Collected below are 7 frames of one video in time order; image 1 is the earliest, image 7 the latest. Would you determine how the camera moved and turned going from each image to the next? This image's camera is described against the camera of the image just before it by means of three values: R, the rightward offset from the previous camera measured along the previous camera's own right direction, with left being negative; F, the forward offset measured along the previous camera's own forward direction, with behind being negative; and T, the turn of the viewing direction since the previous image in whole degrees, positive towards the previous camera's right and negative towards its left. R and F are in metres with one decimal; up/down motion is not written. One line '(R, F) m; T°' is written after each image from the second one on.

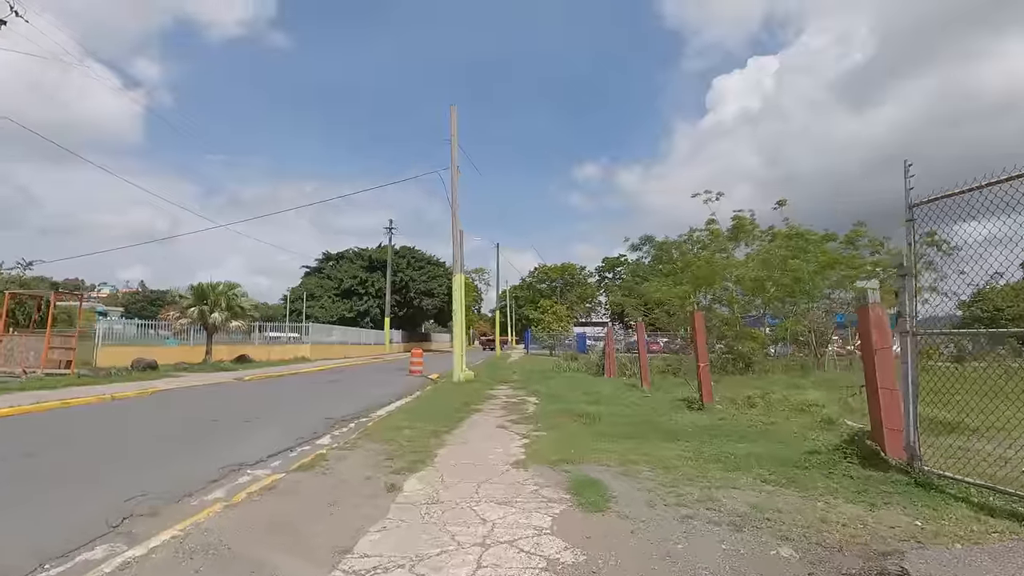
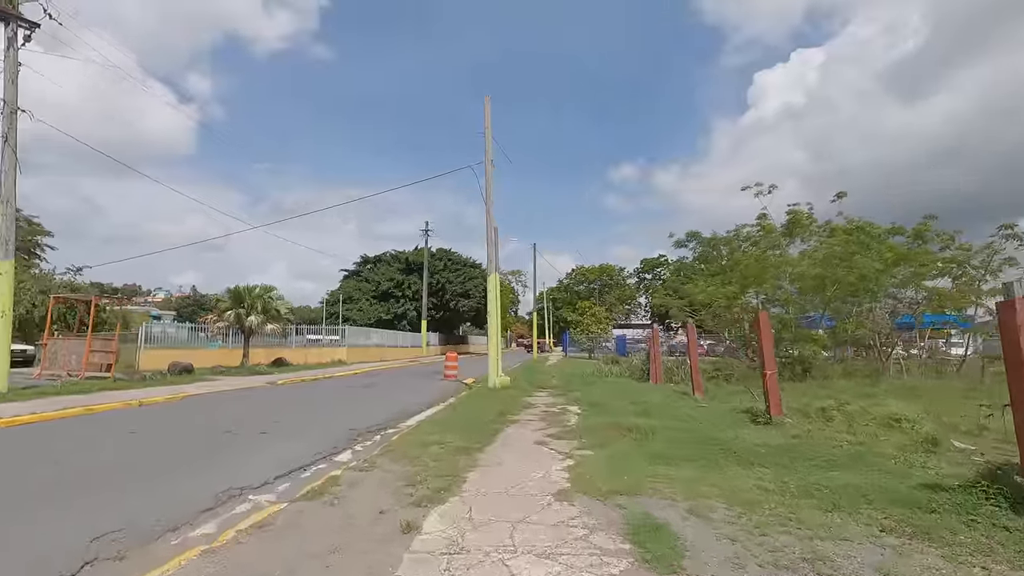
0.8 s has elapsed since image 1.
(0.0, +1.1) m; -4°
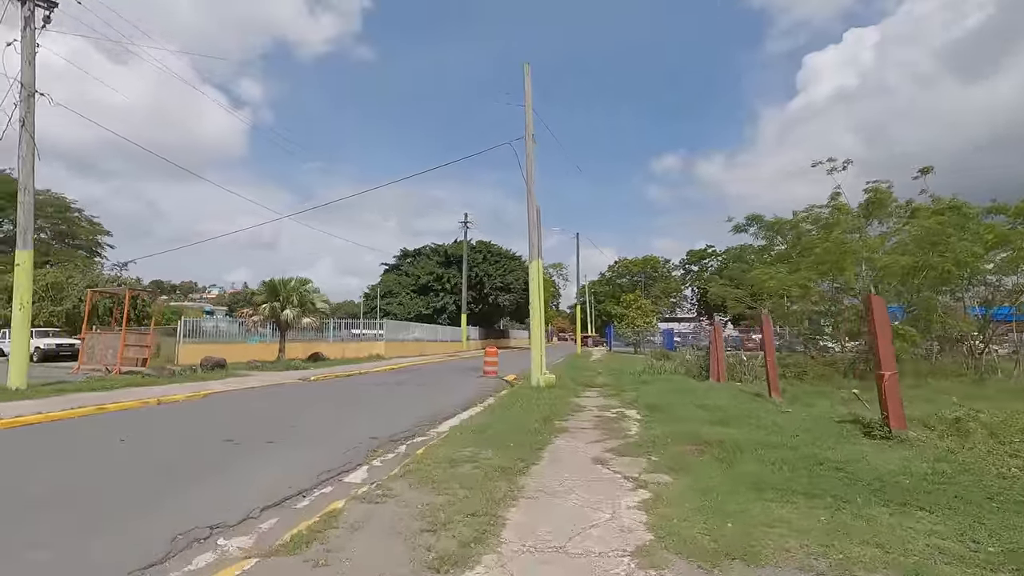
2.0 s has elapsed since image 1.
(-0.1, +1.7) m; -4°
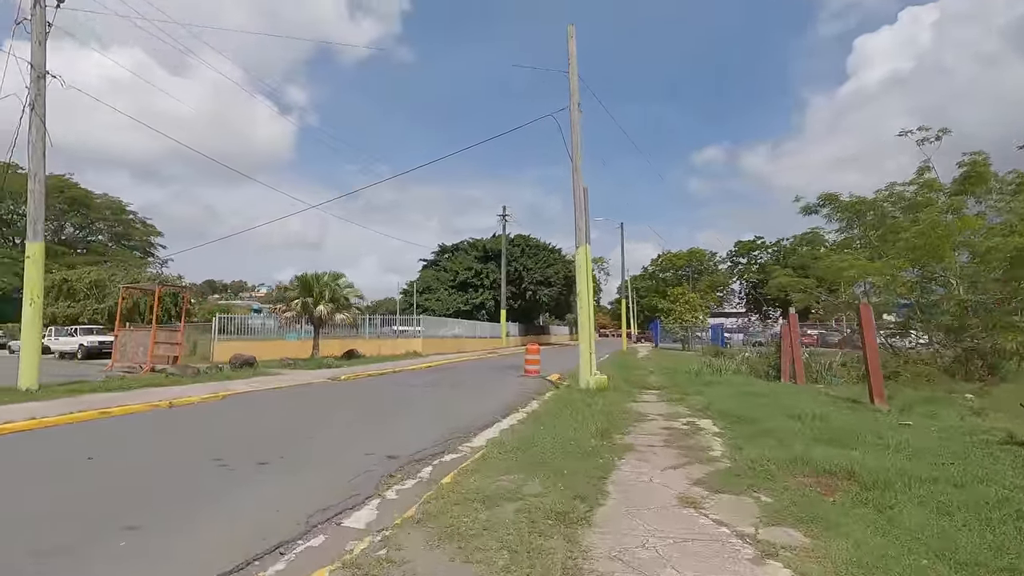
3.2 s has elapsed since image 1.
(-0.1, +1.8) m; -4°
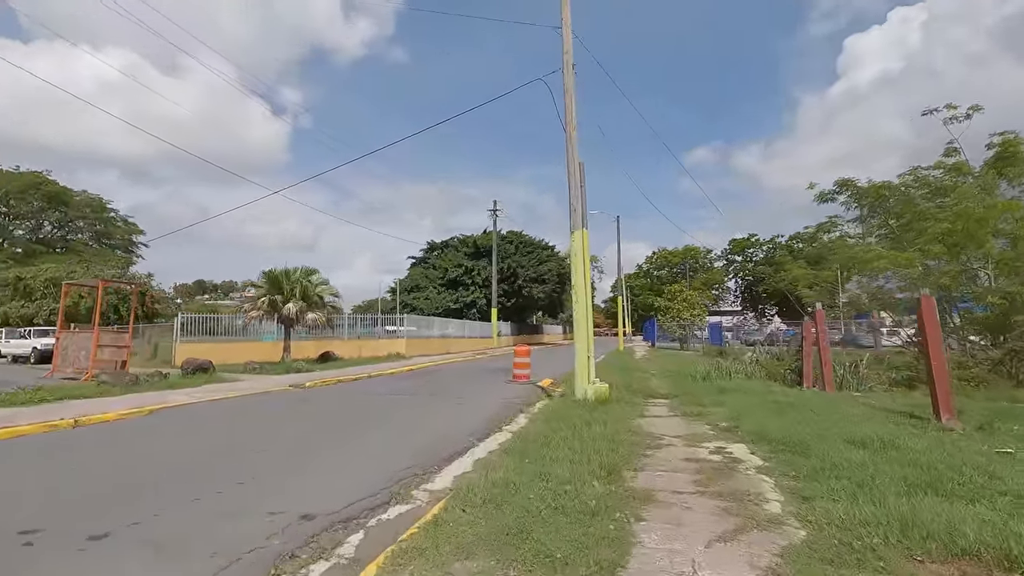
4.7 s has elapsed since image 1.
(+0.2, +2.1) m; +1°
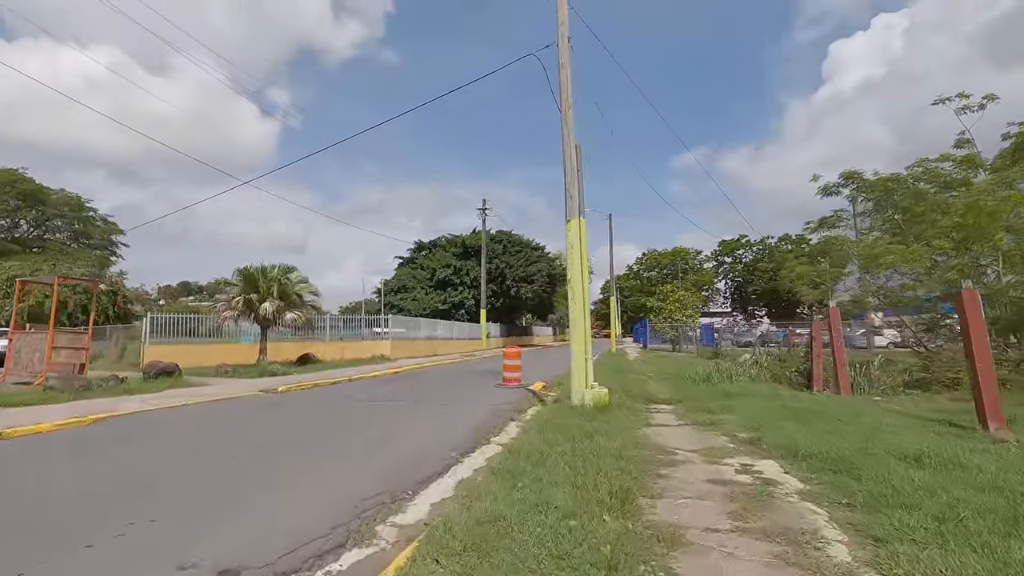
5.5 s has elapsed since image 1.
(0.0, +1.1) m; +1°
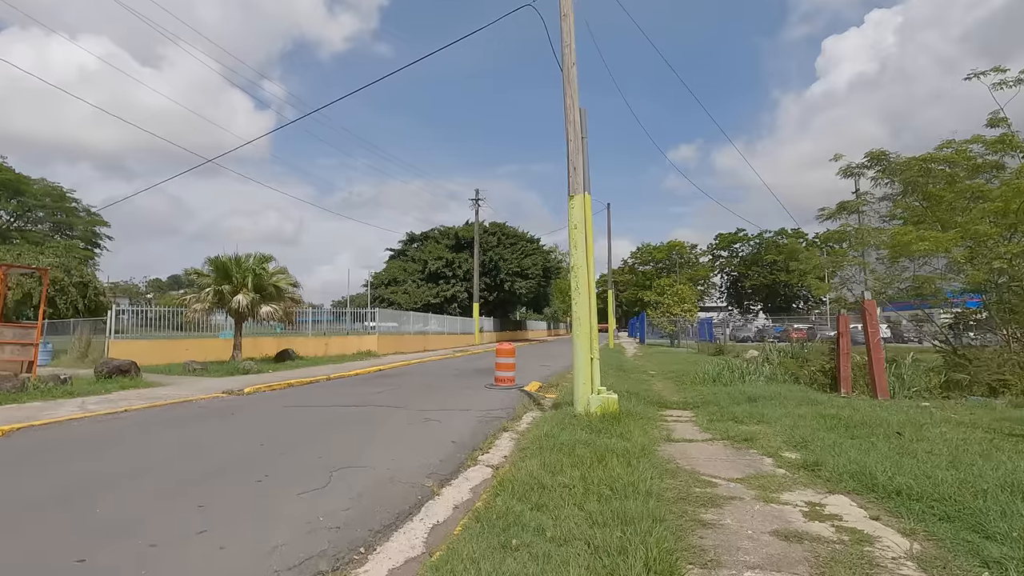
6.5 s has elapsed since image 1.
(0.0, +1.6) m; +1°
